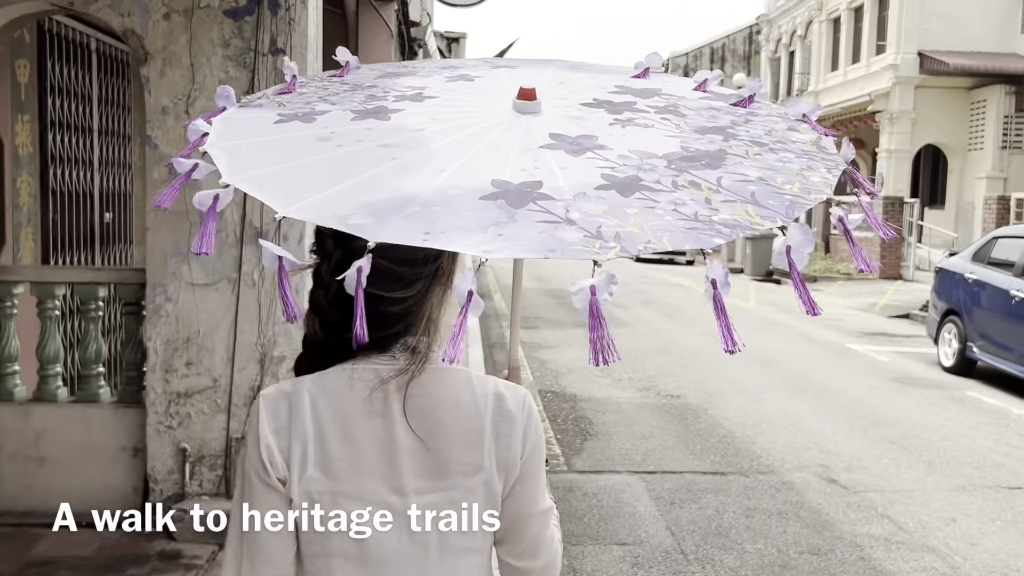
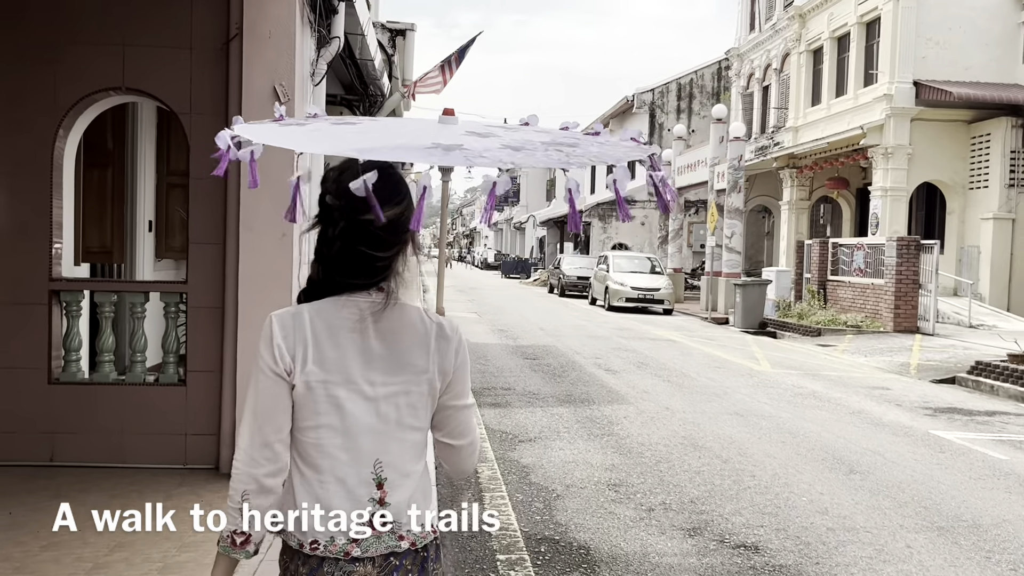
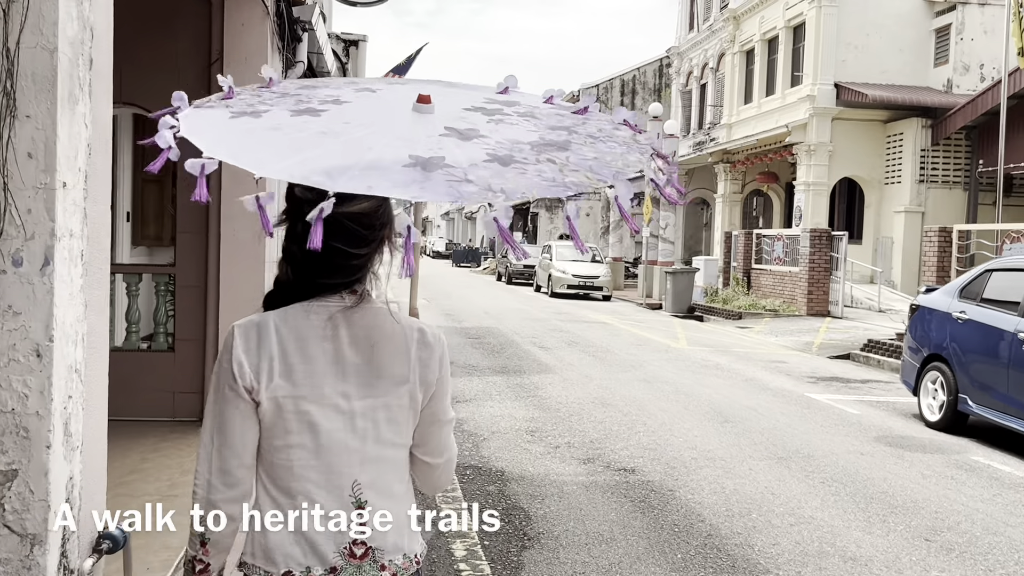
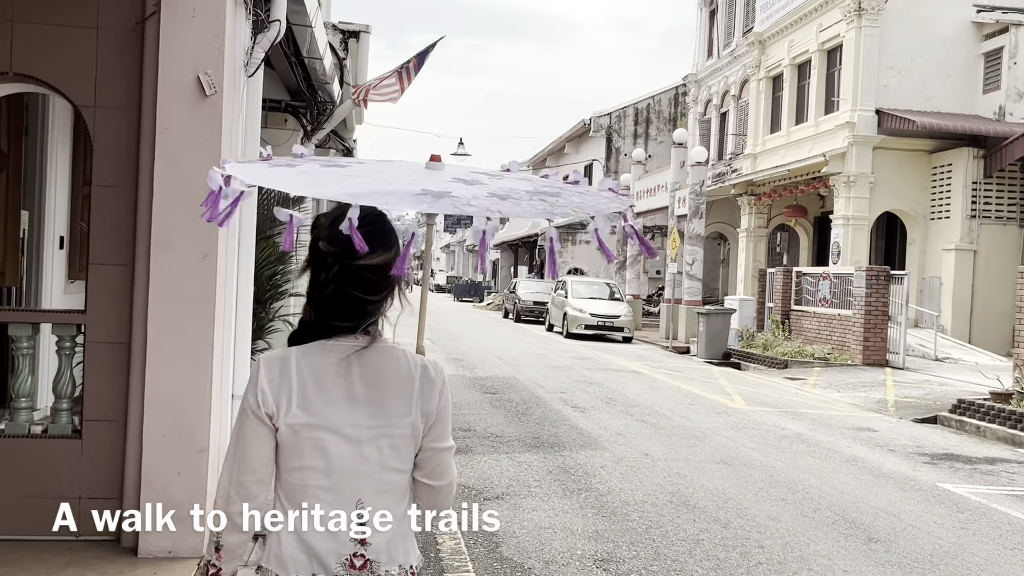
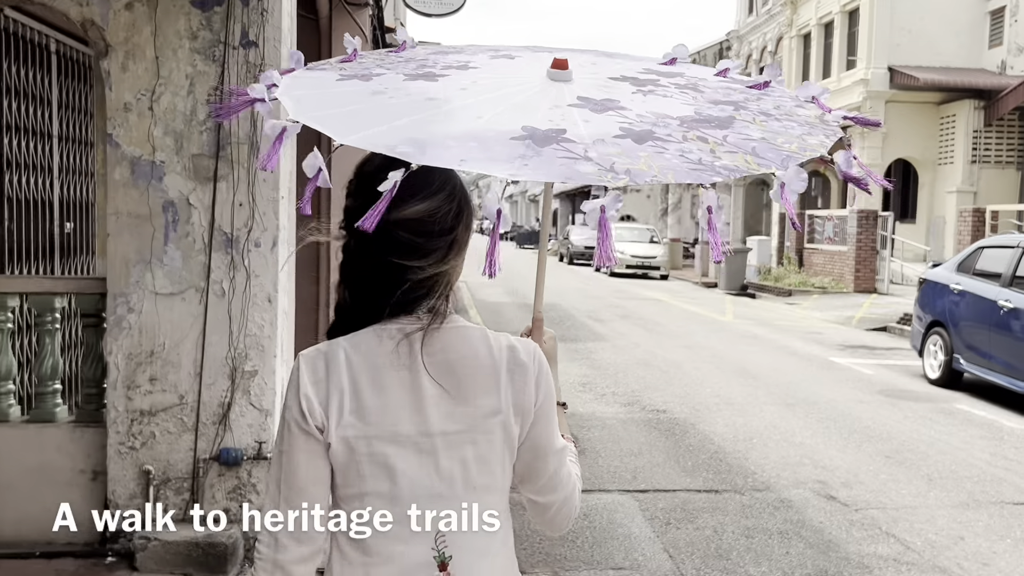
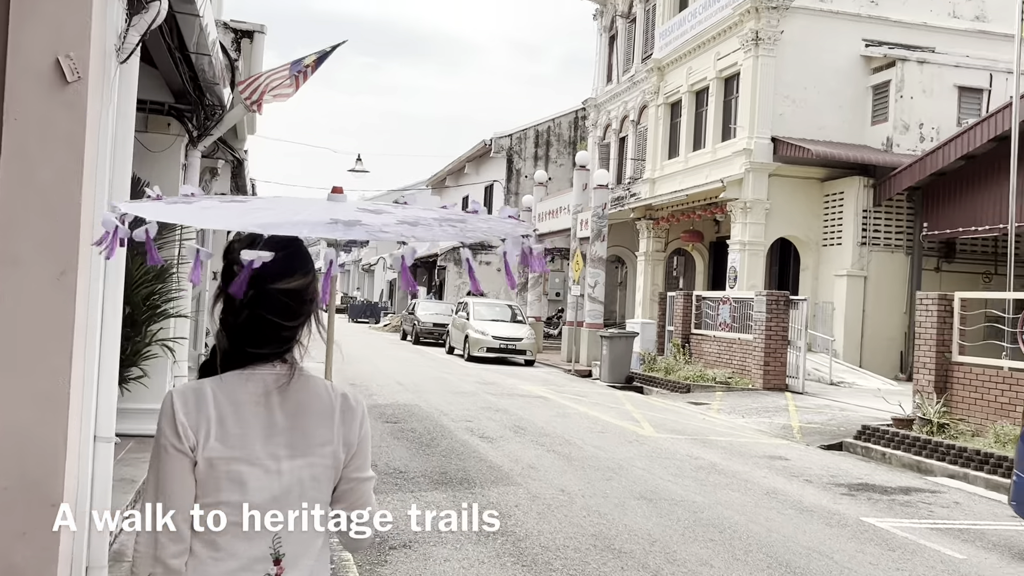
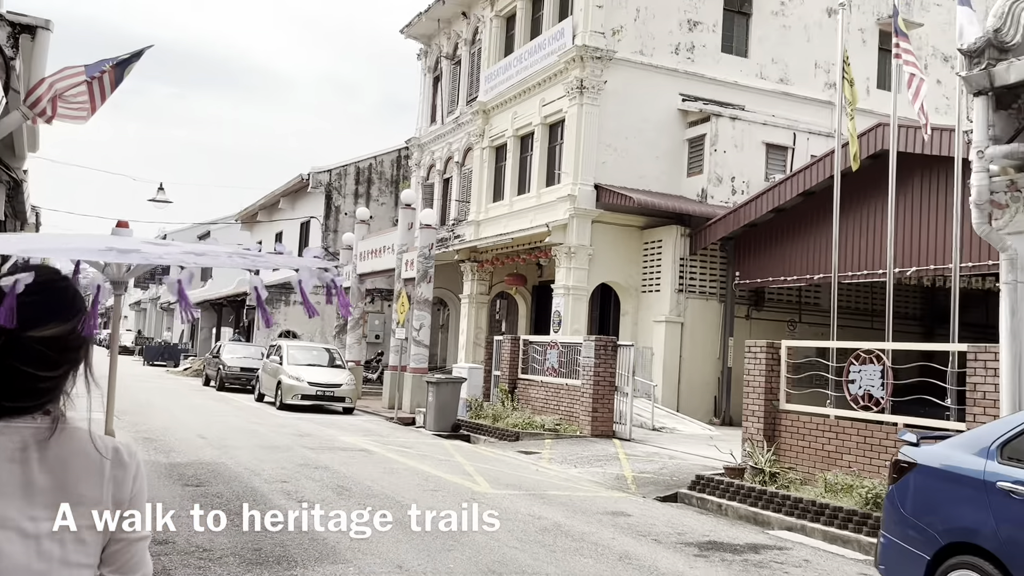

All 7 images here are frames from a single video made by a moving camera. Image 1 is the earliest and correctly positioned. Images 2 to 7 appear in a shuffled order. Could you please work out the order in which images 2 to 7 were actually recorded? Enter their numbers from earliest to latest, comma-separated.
5, 3, 2, 4, 6, 7
